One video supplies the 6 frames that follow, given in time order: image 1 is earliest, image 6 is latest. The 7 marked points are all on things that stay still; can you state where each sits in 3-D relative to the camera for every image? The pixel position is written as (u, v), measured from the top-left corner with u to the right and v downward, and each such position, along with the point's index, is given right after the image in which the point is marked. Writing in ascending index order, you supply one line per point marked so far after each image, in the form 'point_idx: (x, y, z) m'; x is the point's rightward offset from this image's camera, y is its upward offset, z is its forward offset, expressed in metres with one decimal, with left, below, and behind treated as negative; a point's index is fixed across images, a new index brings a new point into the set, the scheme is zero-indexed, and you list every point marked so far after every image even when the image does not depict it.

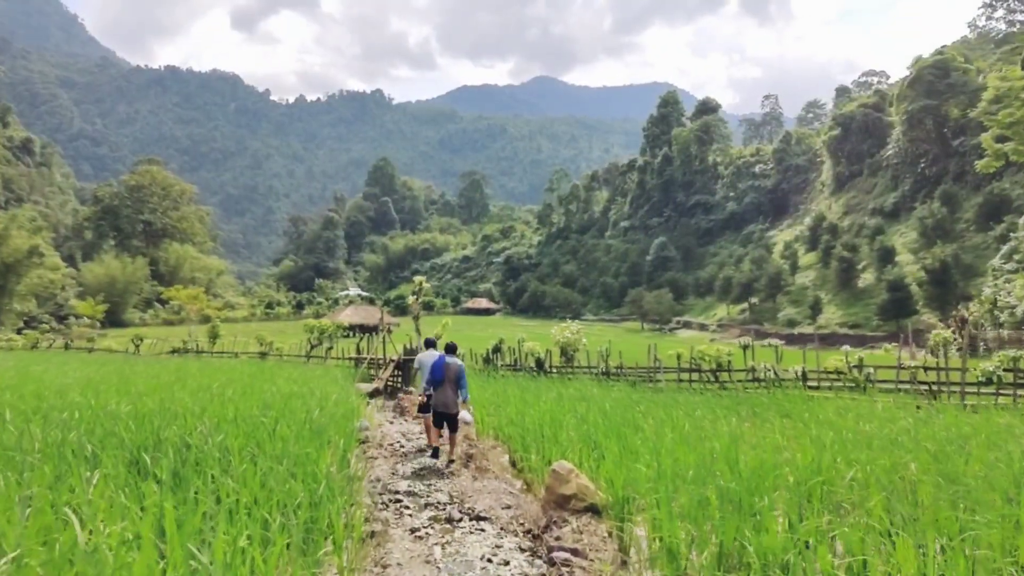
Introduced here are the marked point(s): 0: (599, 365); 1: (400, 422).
0: (+1.7, -1.5, +13.8) m
1: (-1.7, -2.0, +10.8) m
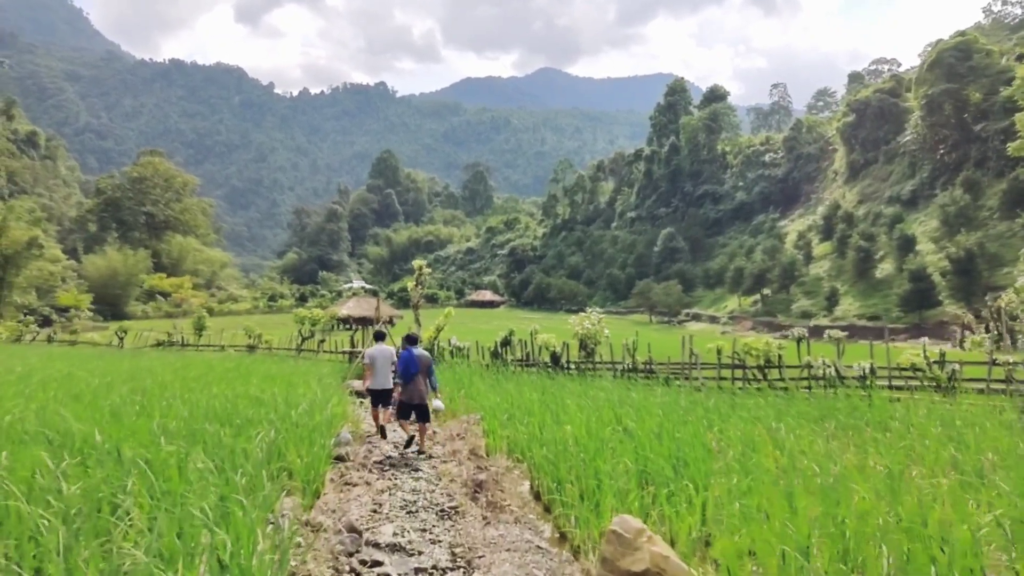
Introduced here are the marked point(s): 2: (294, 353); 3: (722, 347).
0: (+1.9, -1.2, +12.1) m
1: (-1.5, -1.8, +9.1) m
2: (-5.9, -1.7, +19.4) m
3: (+3.4, -0.9, +11.7) m
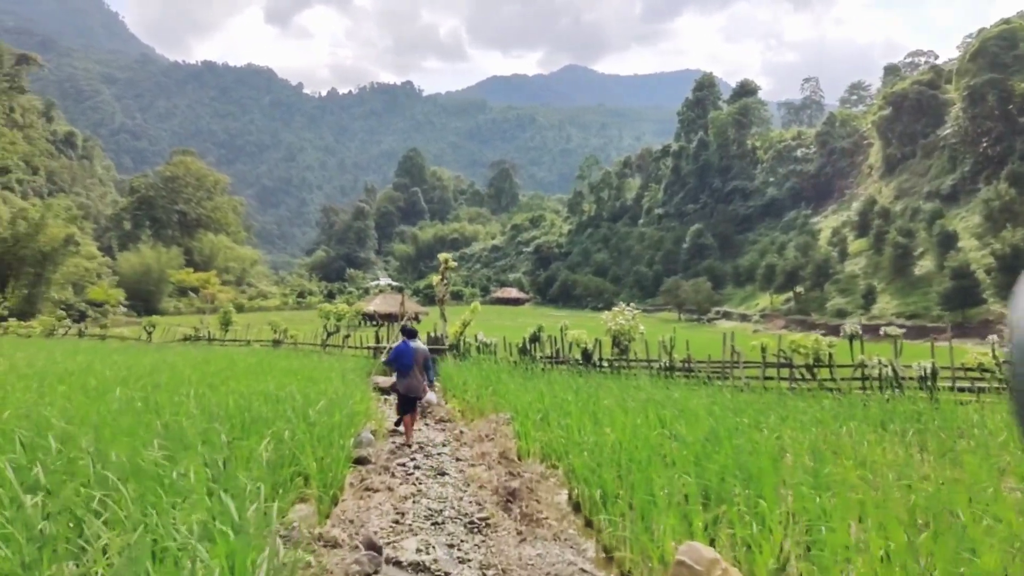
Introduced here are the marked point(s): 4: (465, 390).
0: (+2.4, -1.1, +11.5) m
1: (-1.1, -1.7, +8.7) m
2: (-5.1, -1.6, +19.1) m
3: (+3.9, -0.8, +11.0) m
4: (-0.6, -1.4, +9.9) m
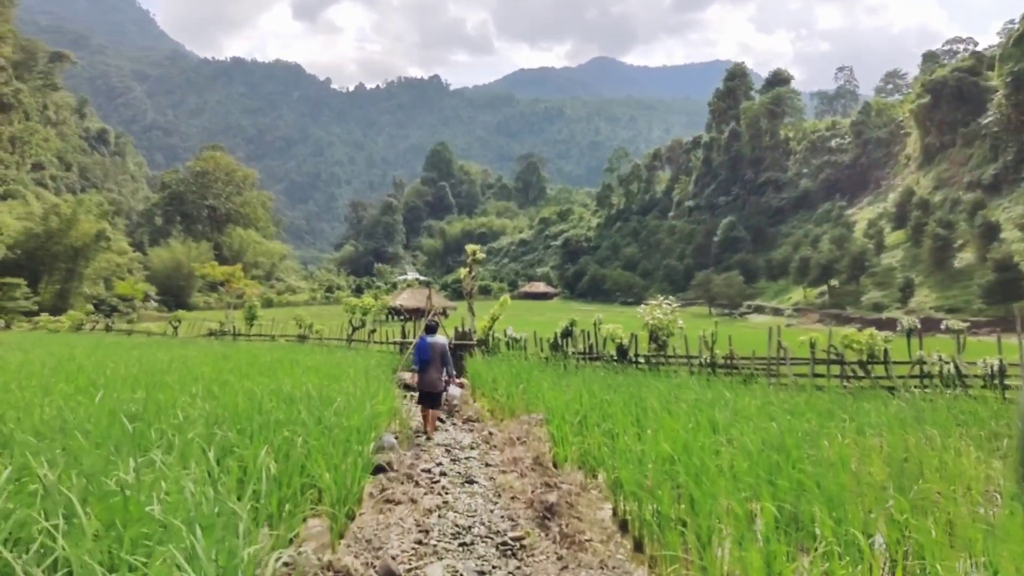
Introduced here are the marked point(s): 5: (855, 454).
0: (+2.9, -1.0, +10.8) m
1: (-0.8, -1.6, +8.2) m
2: (-4.4, -1.4, +18.7) m
3: (+4.3, -0.7, +10.3) m
4: (-0.2, -1.3, +9.4) m
5: (+2.2, -1.1, +4.6) m
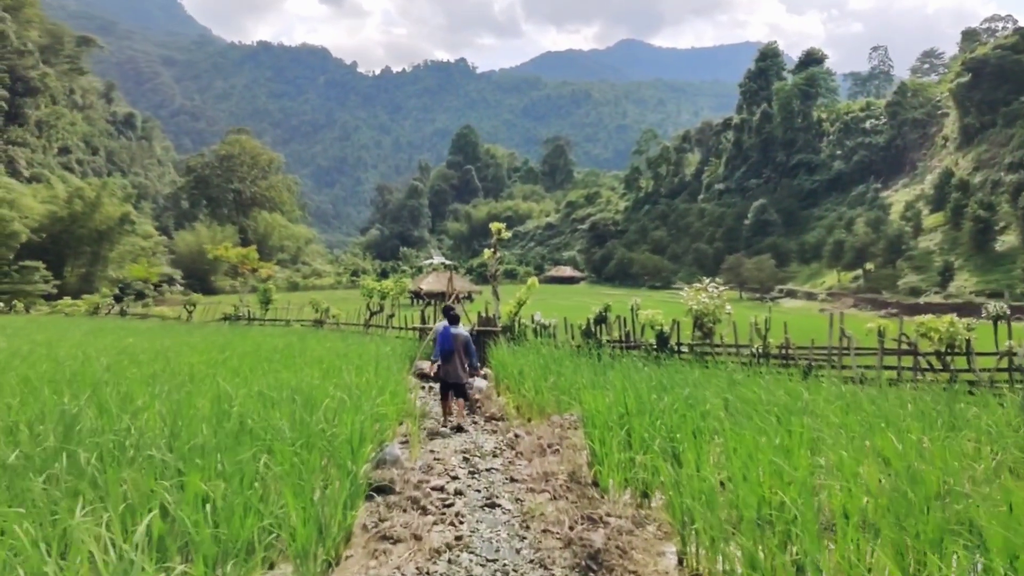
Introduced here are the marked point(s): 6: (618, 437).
0: (+3.2, -0.7, +9.7) m
1: (-0.5, -1.4, +7.1) m
2: (-3.7, -1.0, +17.8) m
3: (+4.7, -0.5, +9.1) m
4: (+0.1, -1.1, +8.3) m
5: (+2.4, -0.9, +3.4) m
6: (+0.7, -1.0, +4.7) m
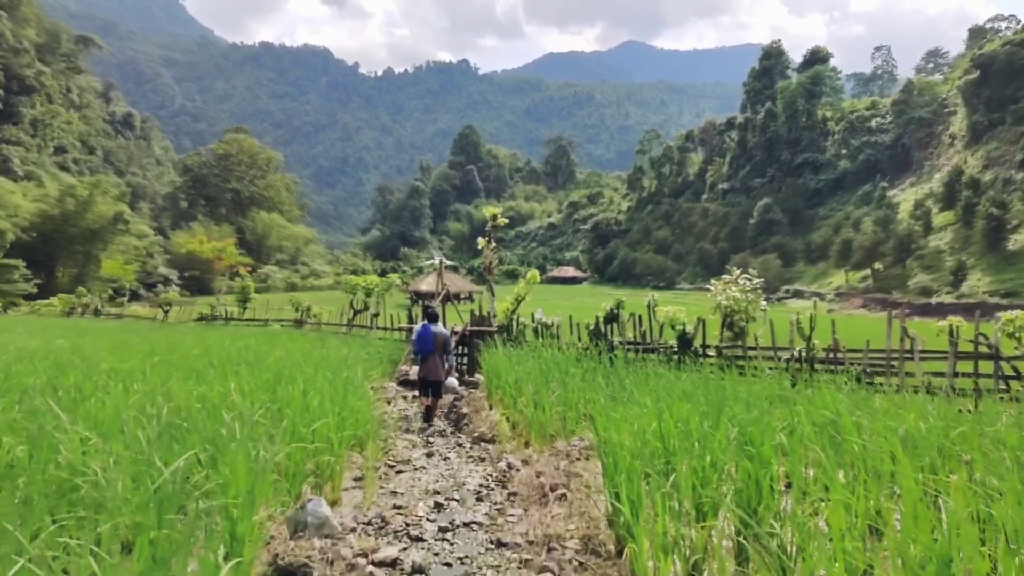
0: (+3.2, -0.7, +8.1) m
1: (-0.6, -1.3, +5.6) m
2: (-3.7, -0.9, +16.3) m
3: (+4.7, -0.4, +7.6) m
4: (+0.1, -1.0, +6.8) m
5: (+2.3, -0.8, +1.9) m
6: (+0.6, -0.9, +3.2) m
